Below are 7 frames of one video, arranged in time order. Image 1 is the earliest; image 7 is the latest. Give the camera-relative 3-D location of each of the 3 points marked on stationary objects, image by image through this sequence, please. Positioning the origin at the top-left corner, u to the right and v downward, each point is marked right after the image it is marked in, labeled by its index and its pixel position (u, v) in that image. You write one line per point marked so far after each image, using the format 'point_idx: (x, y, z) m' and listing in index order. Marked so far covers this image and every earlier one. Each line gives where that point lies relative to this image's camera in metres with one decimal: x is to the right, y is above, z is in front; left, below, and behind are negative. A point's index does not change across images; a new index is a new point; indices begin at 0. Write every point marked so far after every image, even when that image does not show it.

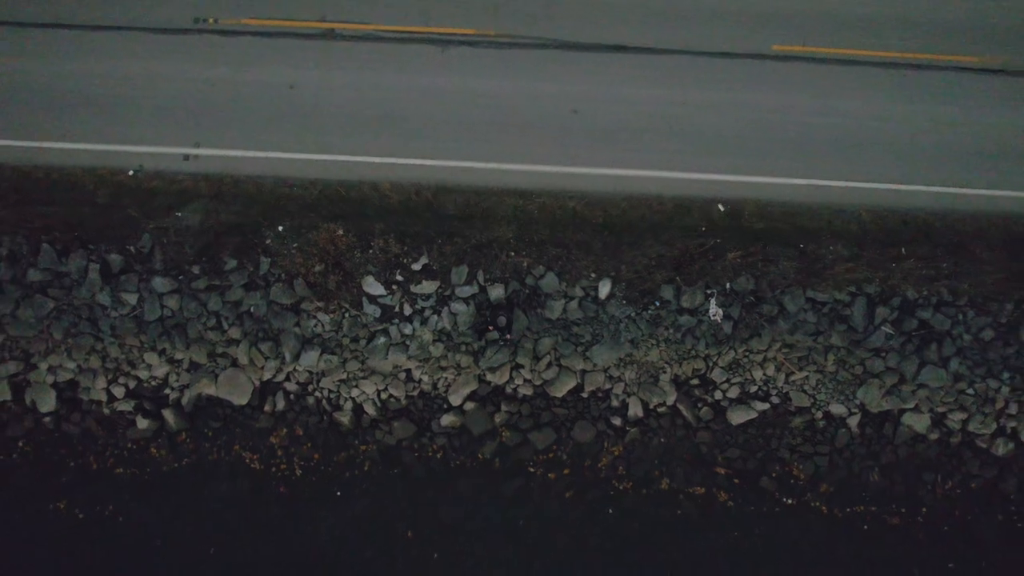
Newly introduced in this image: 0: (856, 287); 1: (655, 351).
0: (+6.7, 0.0, +14.2) m
1: (+2.9, -1.2, +14.6) m
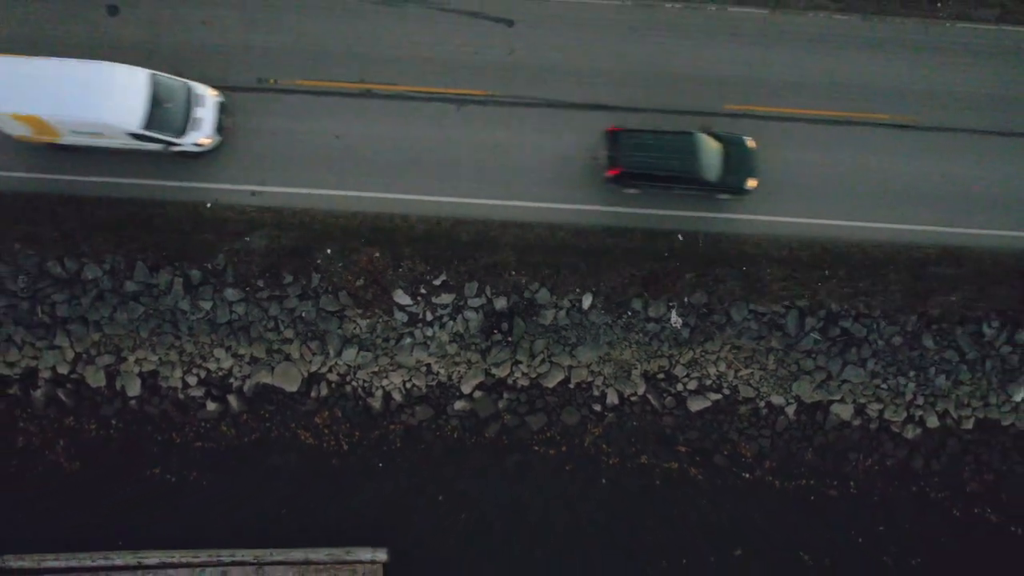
0: (+6.8, -0.3, +17.6) m
1: (+2.9, -1.5, +18.0) m
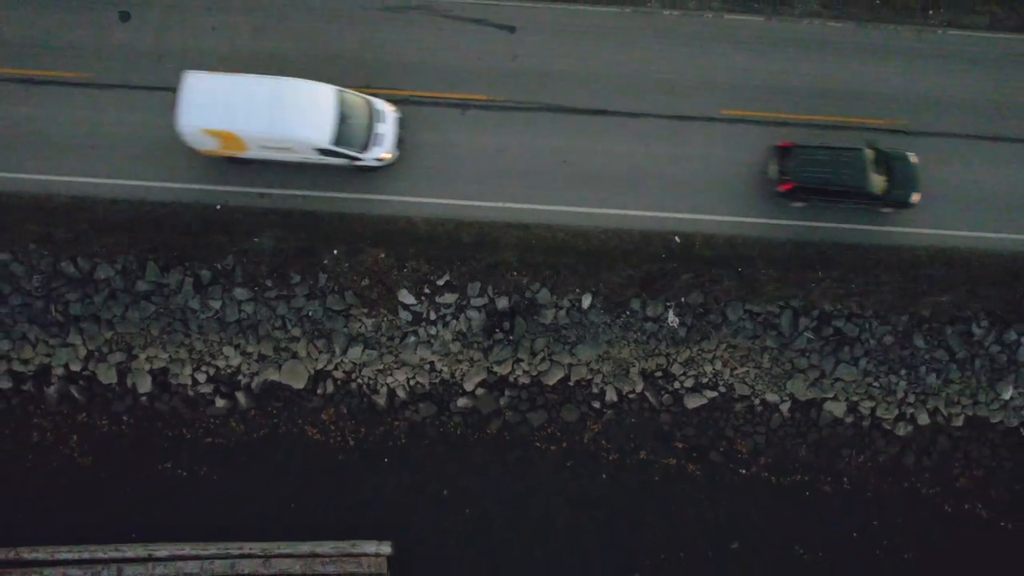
0: (+6.8, -0.3, +18.1) m
1: (+2.9, -1.5, +18.5) m
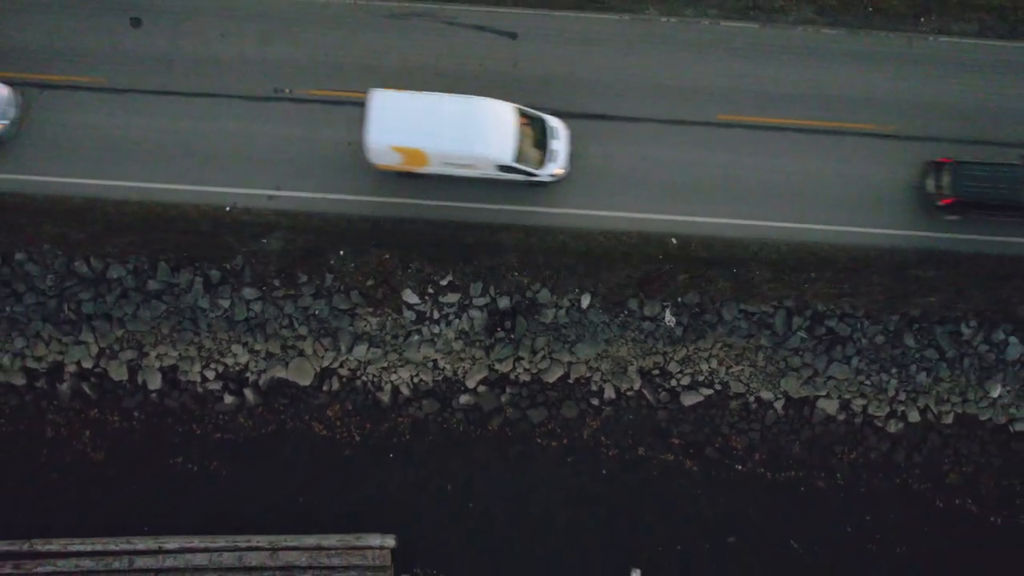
0: (+6.8, -0.4, +18.6) m
1: (+3.0, -1.5, +19.0) m
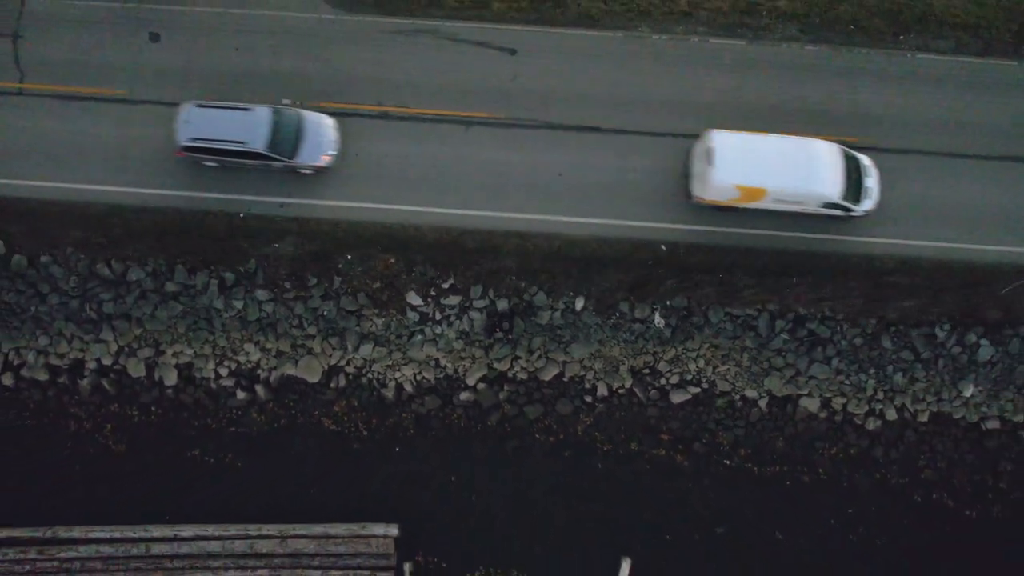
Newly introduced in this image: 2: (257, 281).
0: (+6.8, -0.5, +19.6) m
1: (+2.9, -1.6, +20.0) m
2: (-6.9, +0.2, +19.7) m
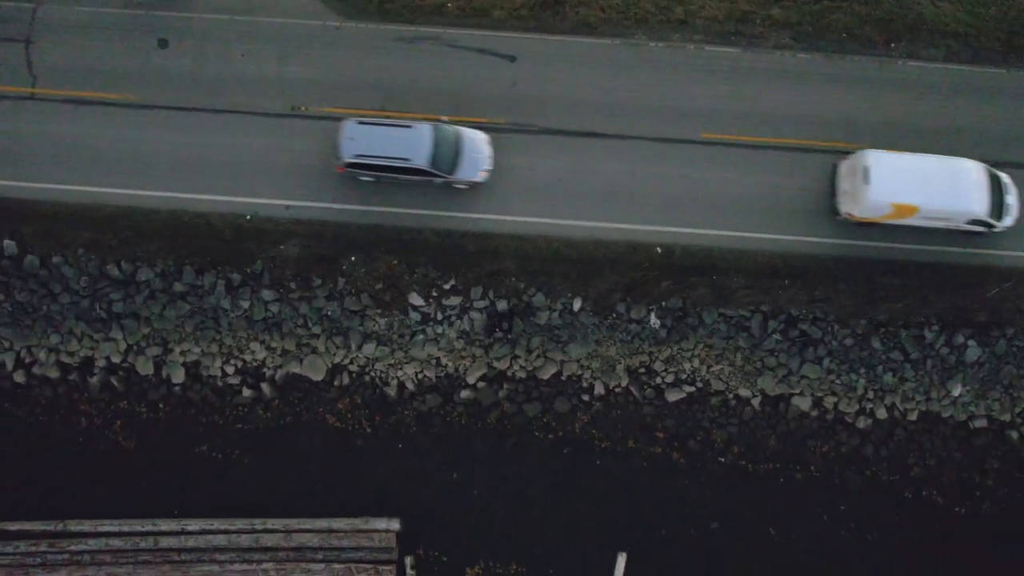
0: (+6.8, -0.5, +20.1) m
1: (+2.9, -1.7, +20.5) m
2: (-7.0, +0.2, +20.2) m
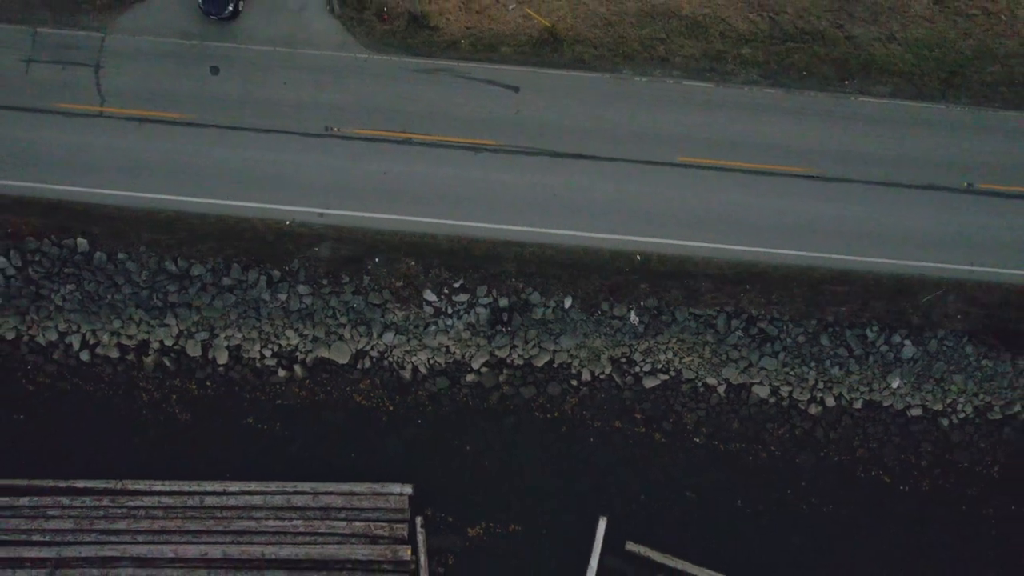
0: (+6.8, -0.6, +23.4) m
1: (+2.9, -1.7, +23.8) m
2: (-6.9, +0.3, +23.6) m
